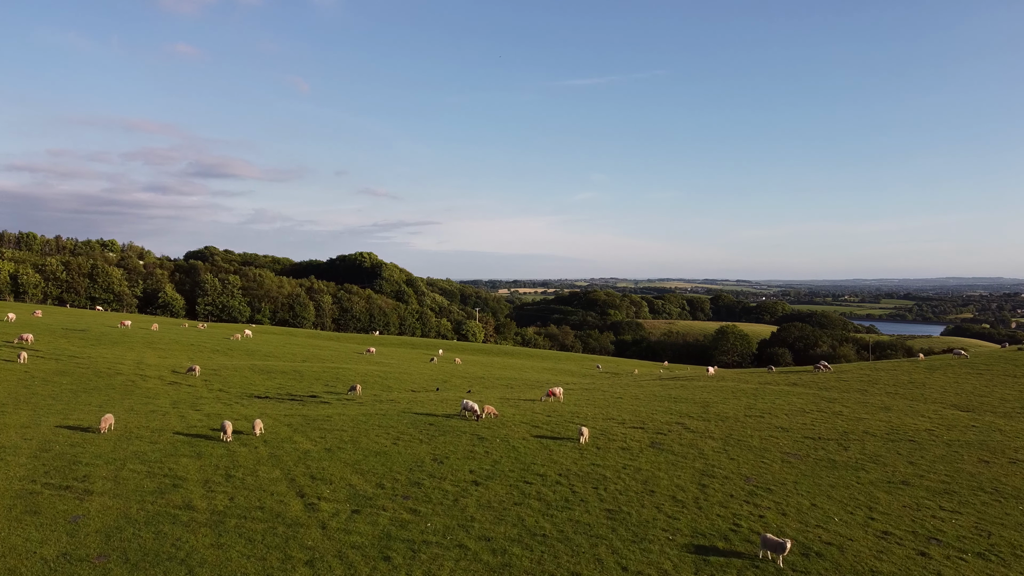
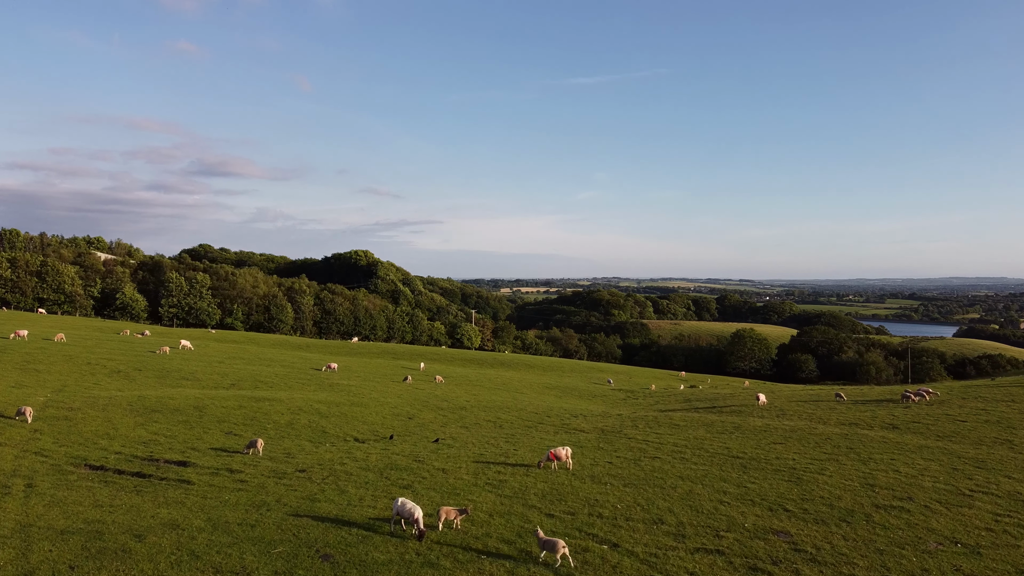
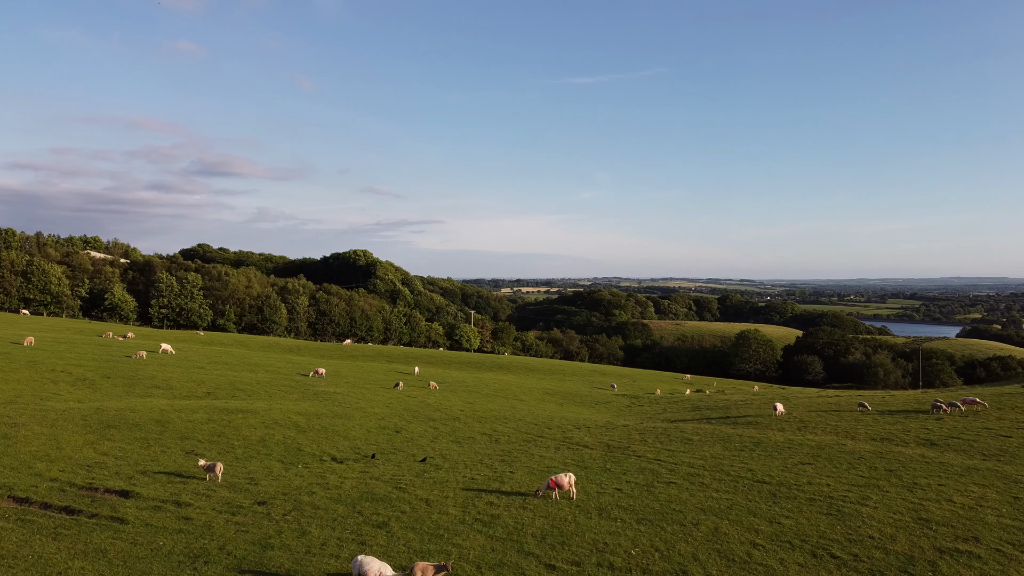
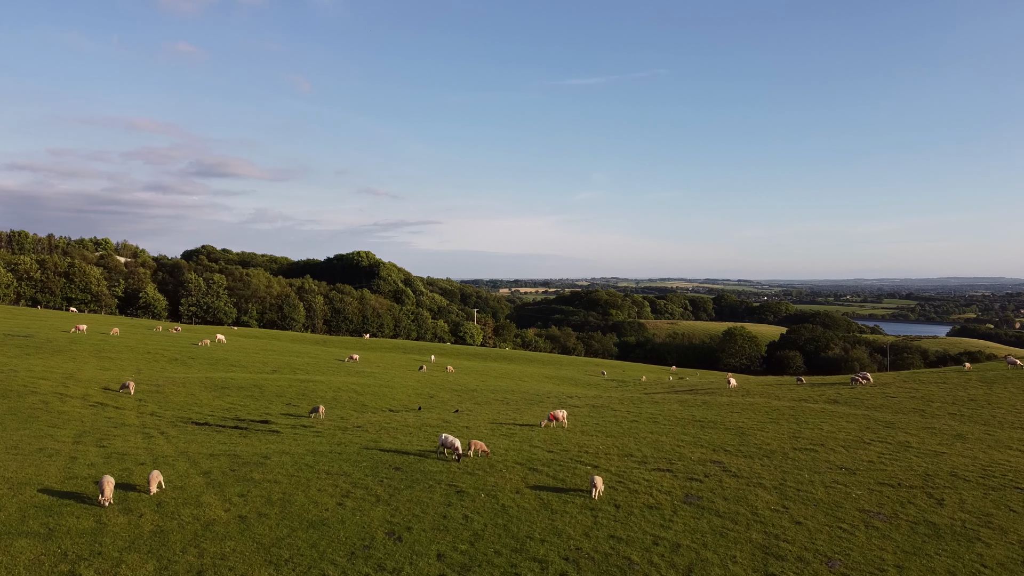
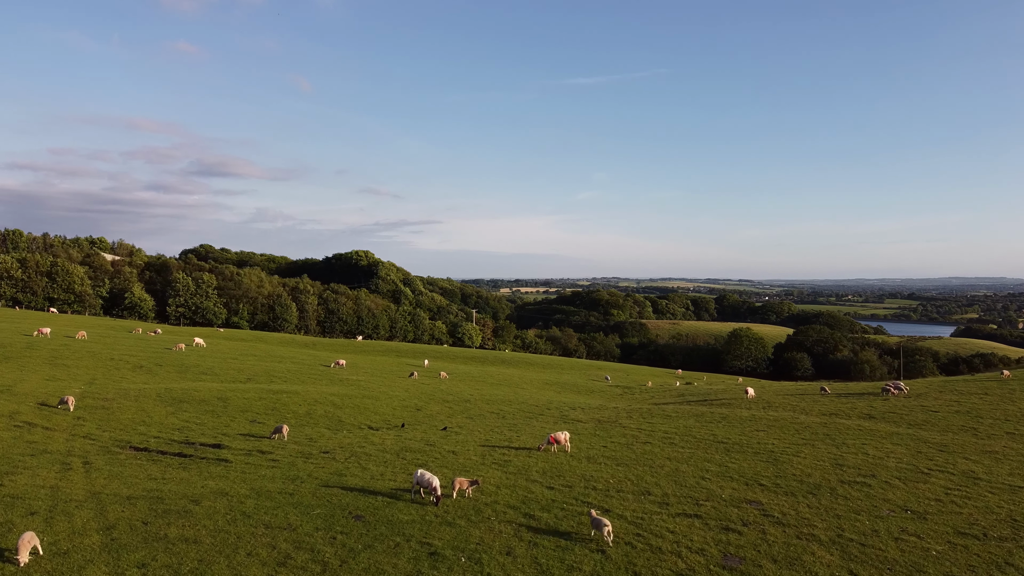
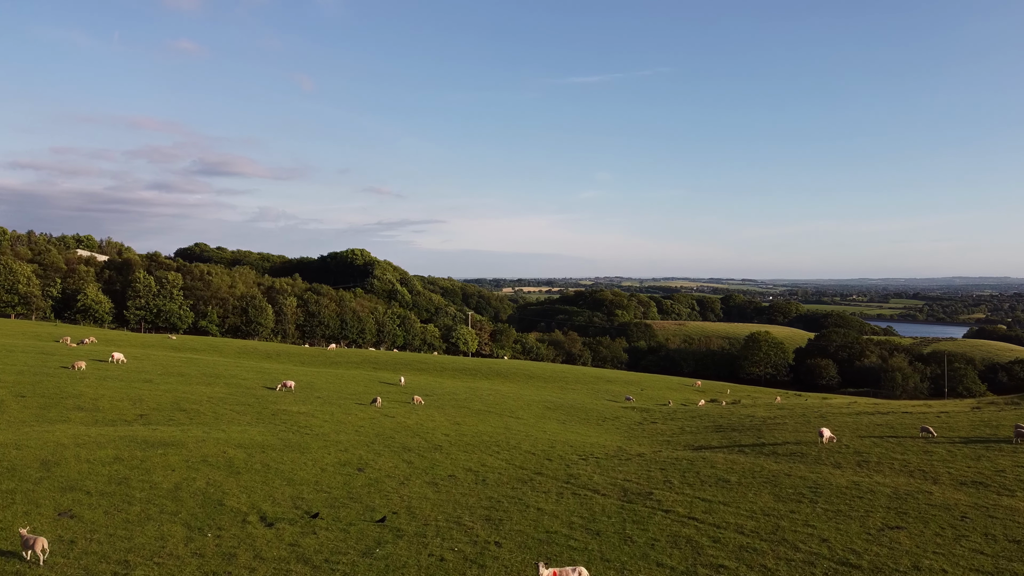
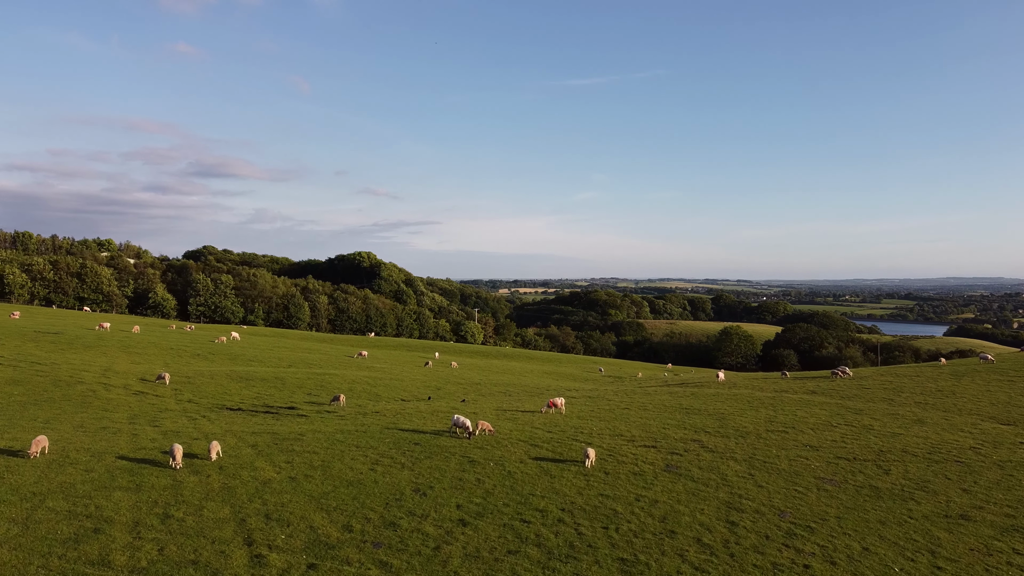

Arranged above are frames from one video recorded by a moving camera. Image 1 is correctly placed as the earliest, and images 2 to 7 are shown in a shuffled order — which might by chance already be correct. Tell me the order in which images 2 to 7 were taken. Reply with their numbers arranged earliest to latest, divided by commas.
7, 4, 5, 2, 3, 6
